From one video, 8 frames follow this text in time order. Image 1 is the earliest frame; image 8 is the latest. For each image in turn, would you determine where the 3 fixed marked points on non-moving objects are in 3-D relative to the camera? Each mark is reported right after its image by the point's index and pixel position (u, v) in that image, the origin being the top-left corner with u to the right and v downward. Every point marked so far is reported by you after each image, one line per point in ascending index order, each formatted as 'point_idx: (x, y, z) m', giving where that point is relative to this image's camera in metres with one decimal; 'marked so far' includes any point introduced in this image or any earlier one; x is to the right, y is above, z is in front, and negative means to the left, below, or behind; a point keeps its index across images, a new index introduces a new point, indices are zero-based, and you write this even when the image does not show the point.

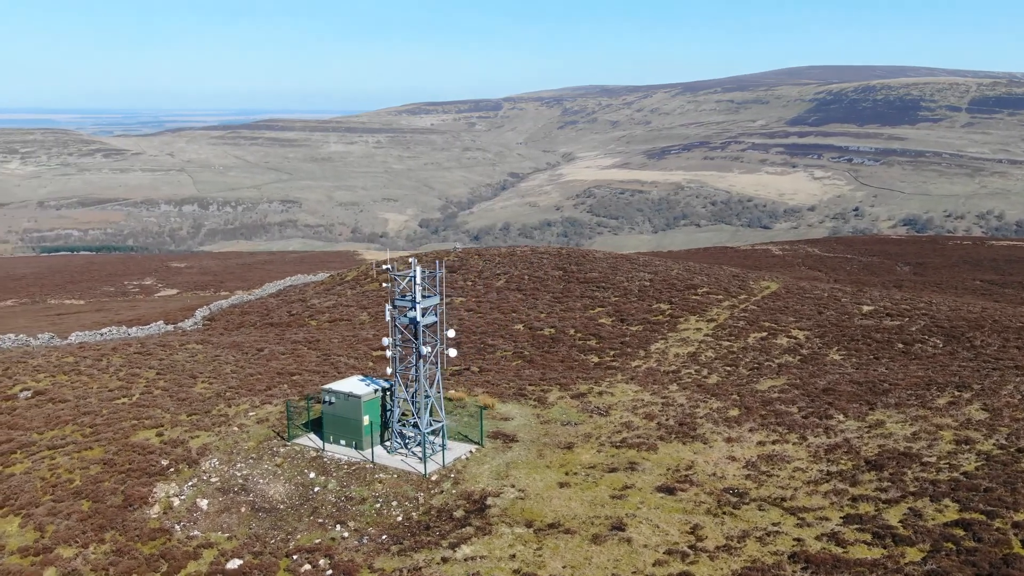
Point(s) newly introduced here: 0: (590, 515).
0: (+1.3, -4.0, +17.3) m
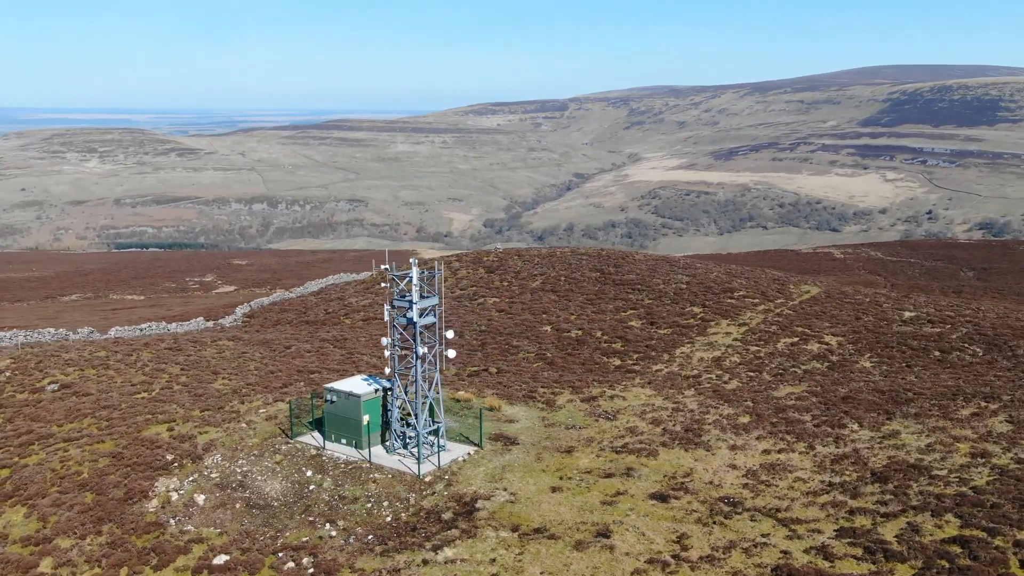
0: (+1.1, -4.0, +17.1) m
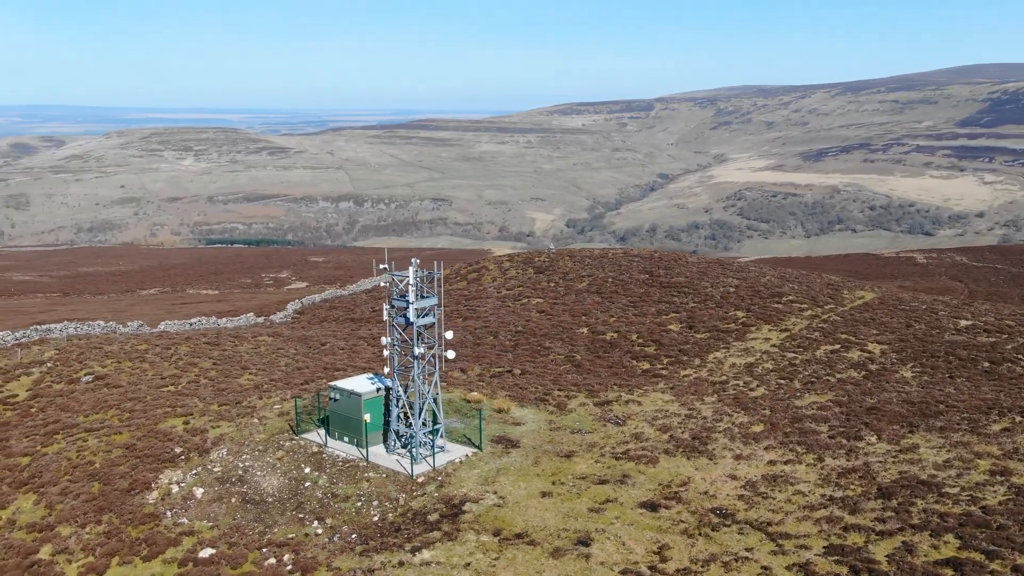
0: (+0.8, -4.1, +16.8) m
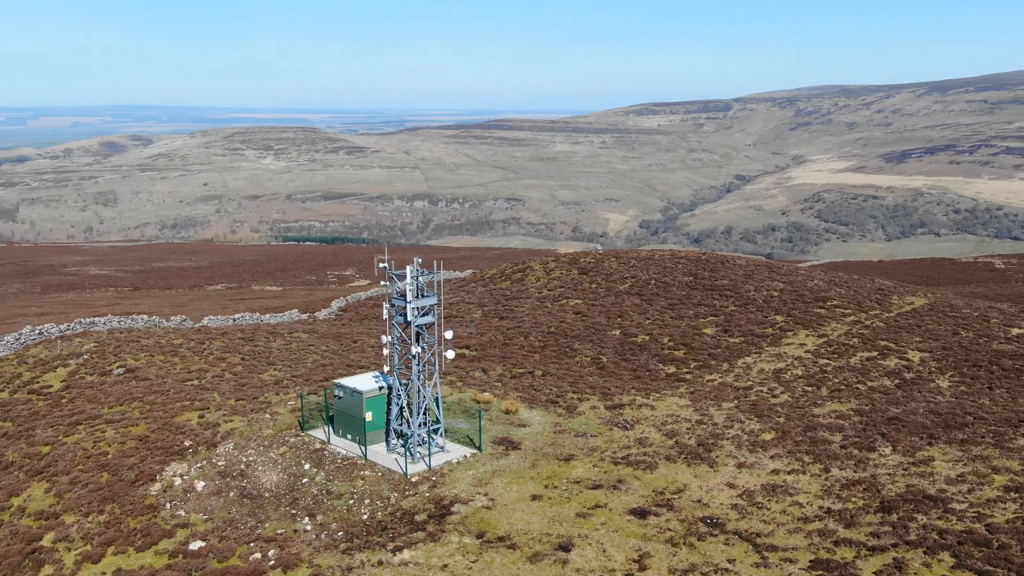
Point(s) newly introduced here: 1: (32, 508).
0: (+0.5, -4.1, +16.6) m
1: (-9.5, -4.4, +19.7) m
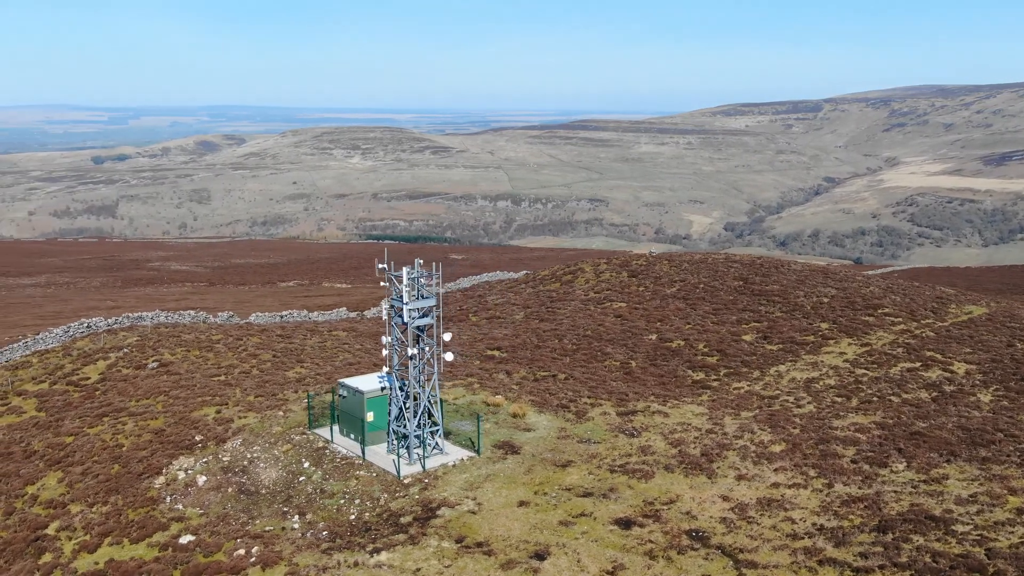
0: (+0.2, -4.1, +16.4) m
1: (-9.6, -4.3, +20.3) m
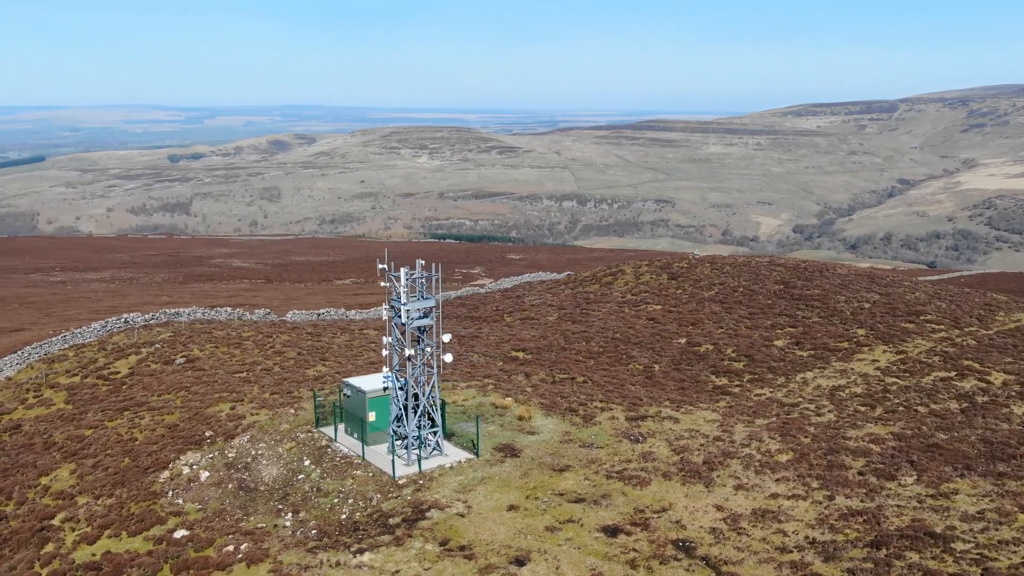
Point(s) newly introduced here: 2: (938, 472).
0: (-0.1, -4.2, +16.2) m
1: (-9.6, -4.2, +20.8) m
2: (+8.2, -3.6, +19.2) m
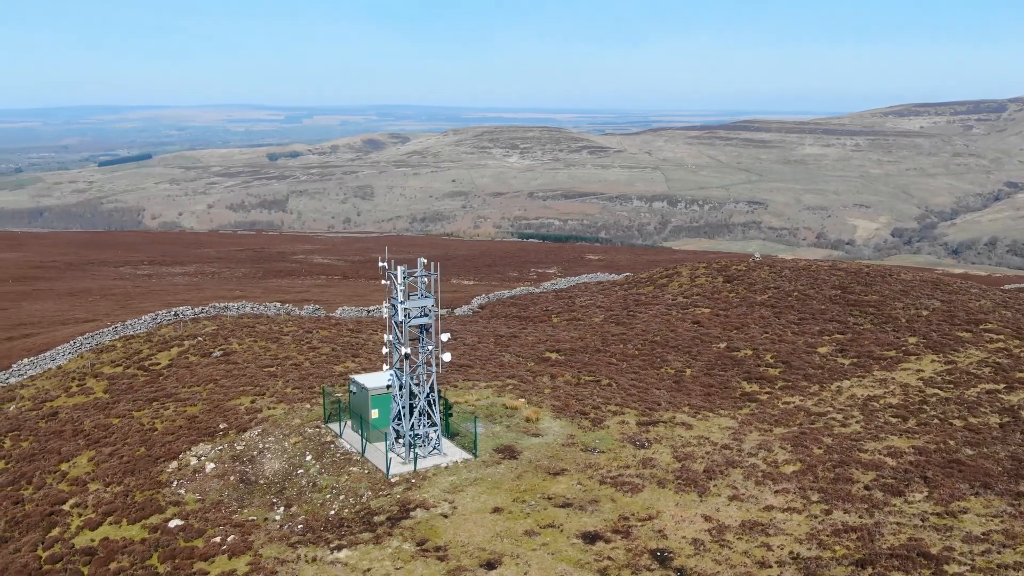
0: (-0.5, -4.2, +16.1) m
1: (-9.5, -4.0, +21.5) m
2: (+8.1, -3.7, +18.2) m
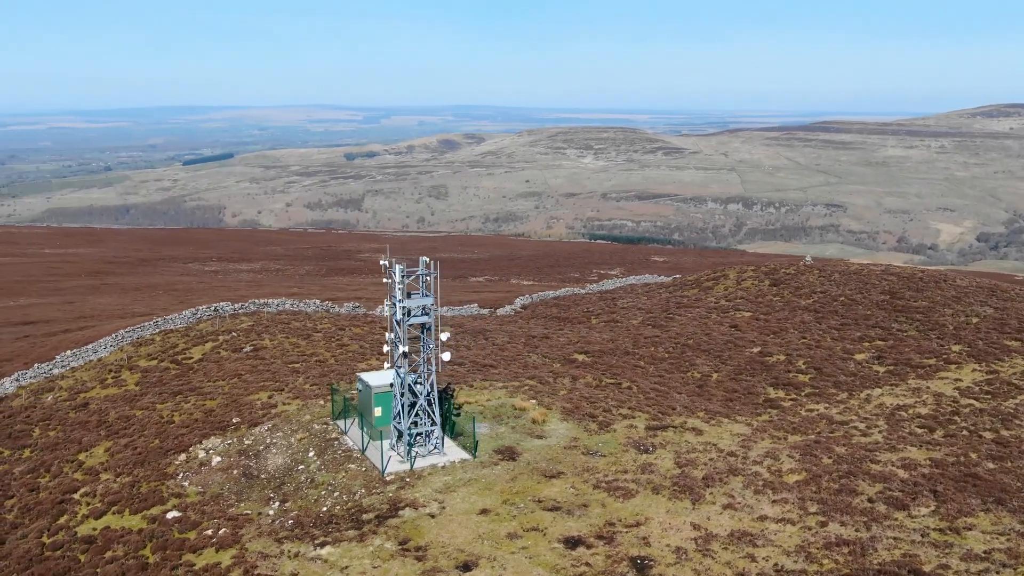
0: (-0.8, -4.2, +15.9) m
1: (-9.4, -3.9, +22.0) m
2: (+7.9, -3.8, +17.5) m
